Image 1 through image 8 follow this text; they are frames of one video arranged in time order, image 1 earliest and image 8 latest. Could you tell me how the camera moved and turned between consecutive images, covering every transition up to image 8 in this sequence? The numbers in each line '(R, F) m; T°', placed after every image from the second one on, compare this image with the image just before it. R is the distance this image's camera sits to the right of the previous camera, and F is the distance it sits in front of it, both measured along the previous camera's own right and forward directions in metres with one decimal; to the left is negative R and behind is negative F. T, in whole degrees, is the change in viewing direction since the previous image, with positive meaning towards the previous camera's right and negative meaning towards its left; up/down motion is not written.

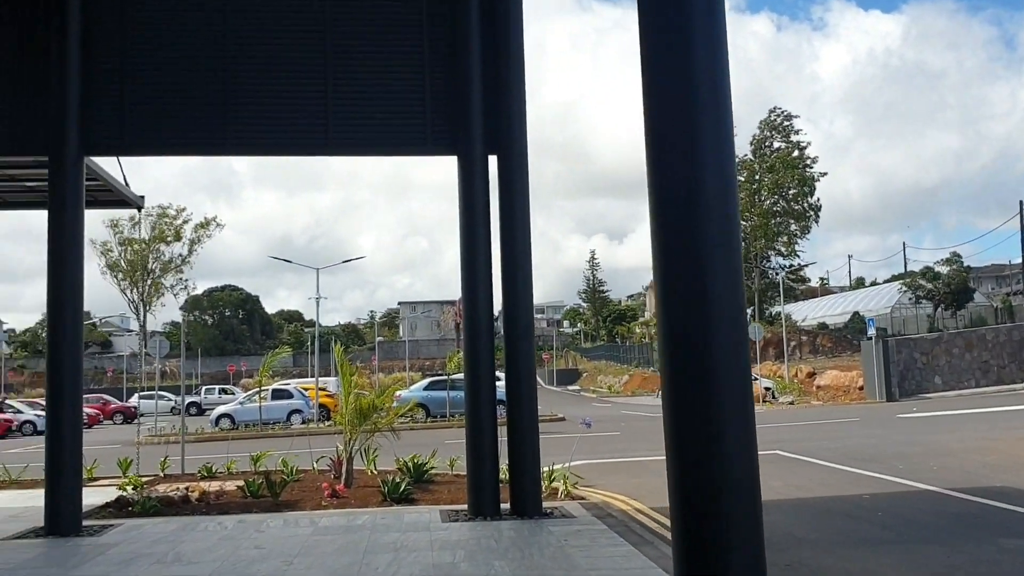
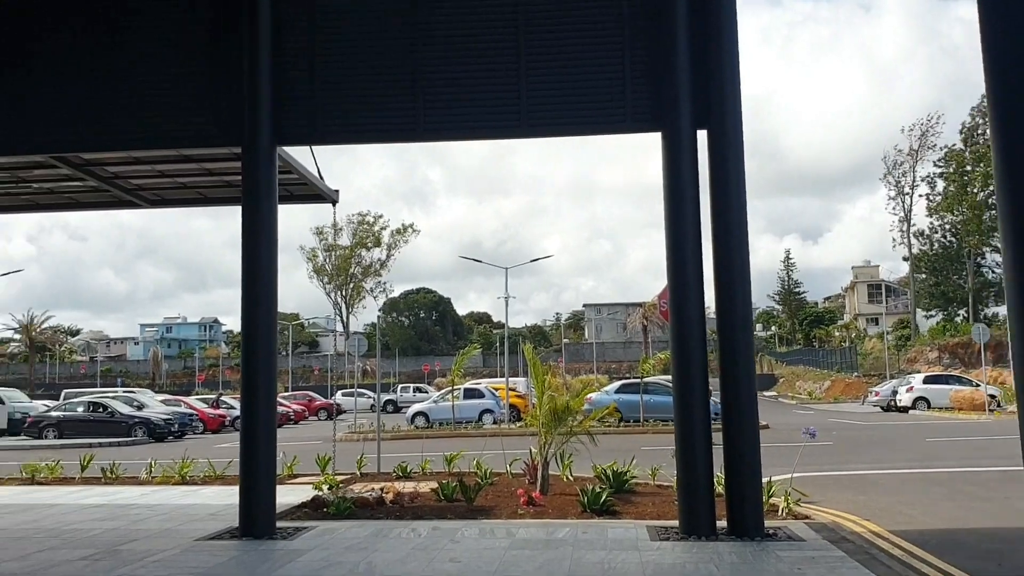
(-0.3, +0.9) m; -11°
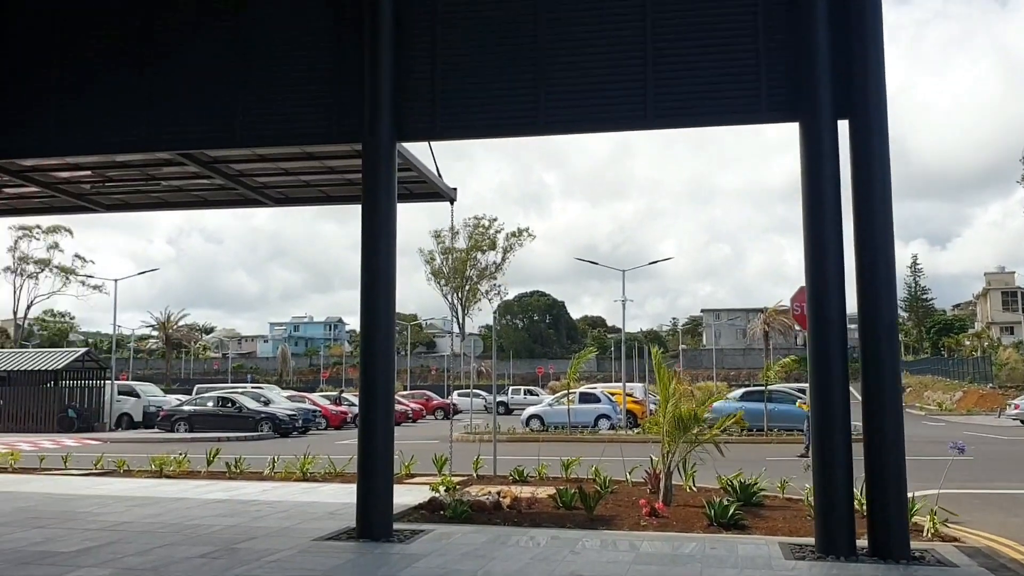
(-0.1, +0.4) m; -7°
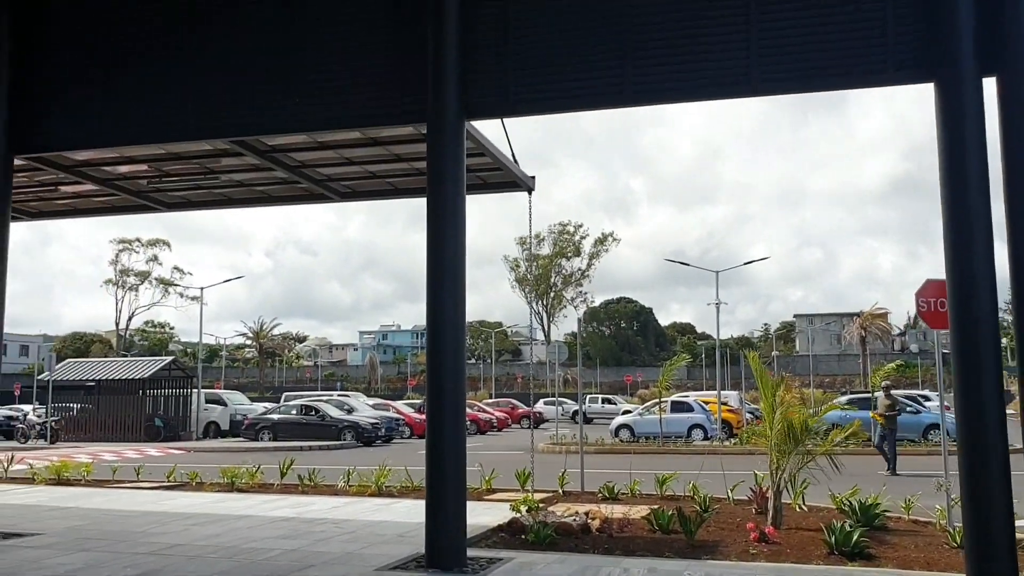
(0.0, +1.1) m; -5°
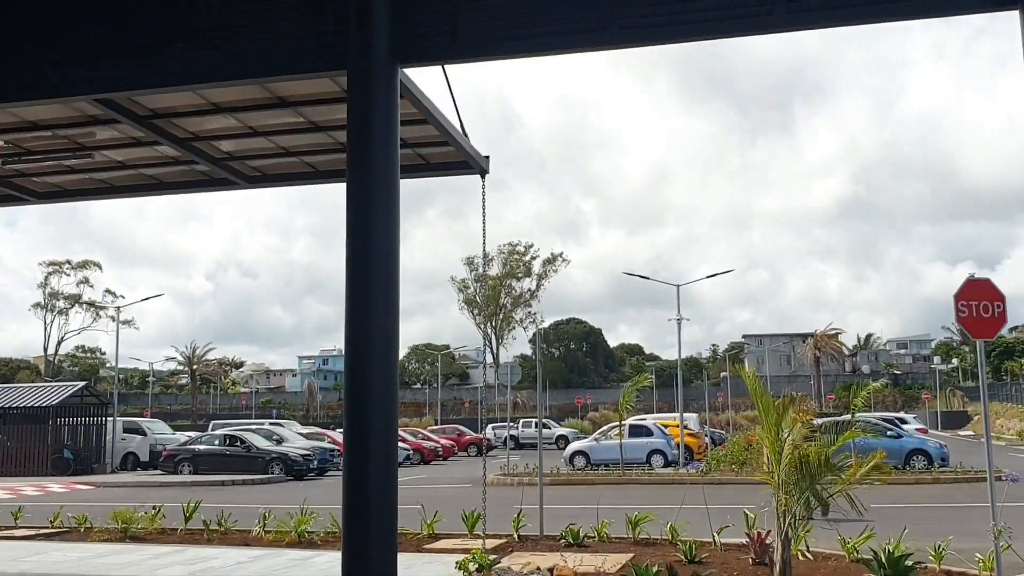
(0.0, +2.1) m; +3°
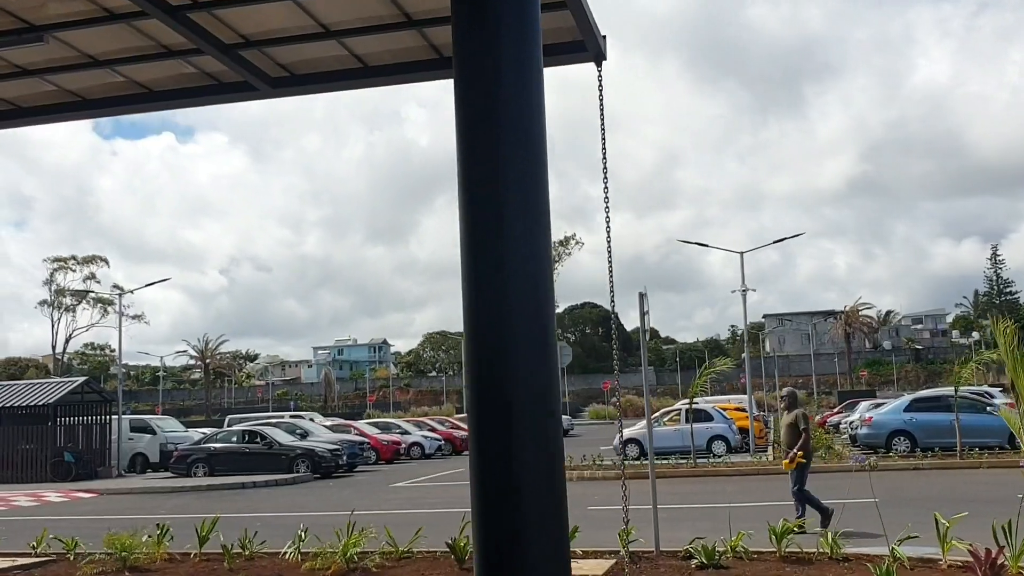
(-0.9, +2.7) m; 0°
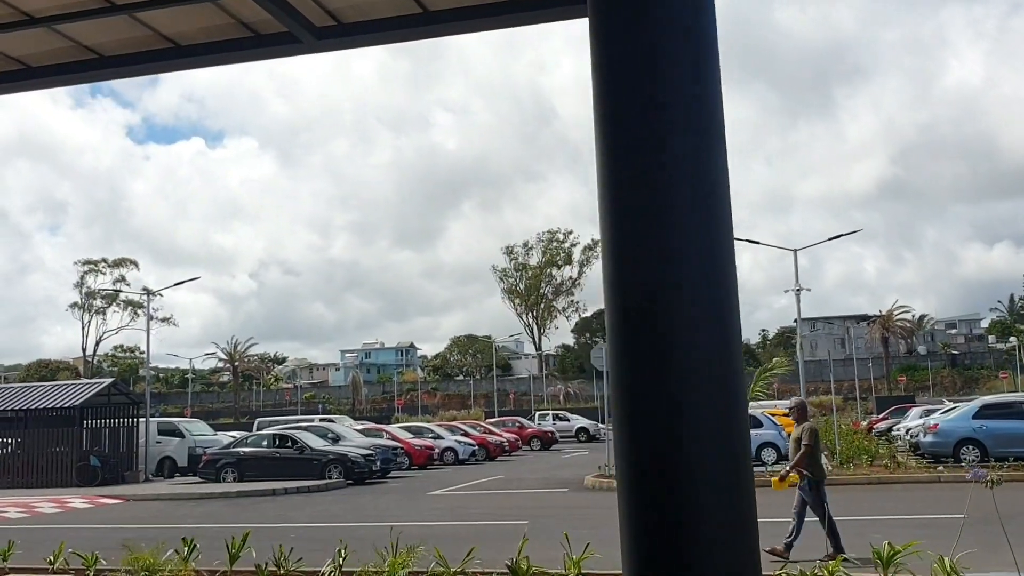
(-0.4, +1.0) m; -2°
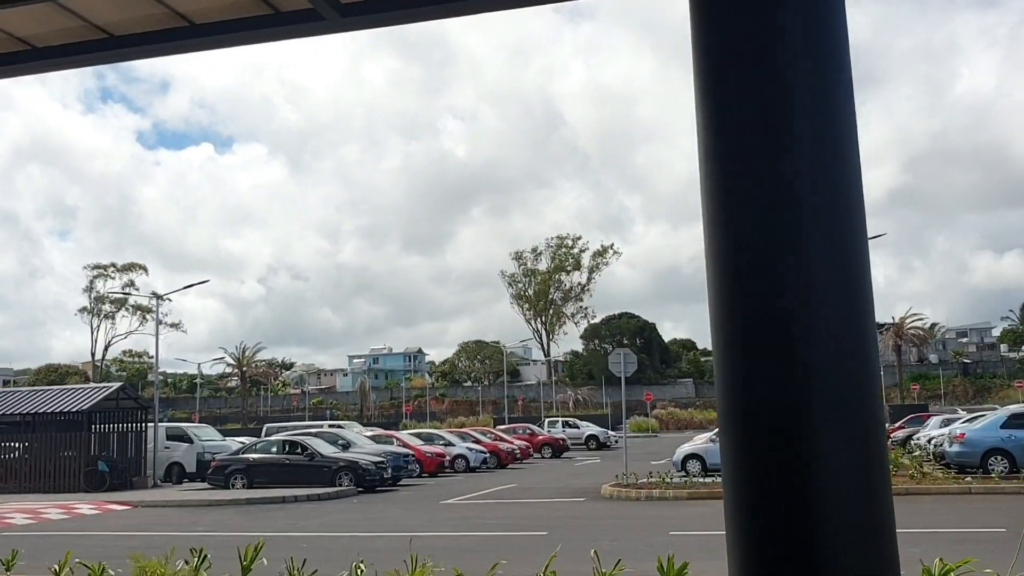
(-0.2, +0.4) m; 0°
